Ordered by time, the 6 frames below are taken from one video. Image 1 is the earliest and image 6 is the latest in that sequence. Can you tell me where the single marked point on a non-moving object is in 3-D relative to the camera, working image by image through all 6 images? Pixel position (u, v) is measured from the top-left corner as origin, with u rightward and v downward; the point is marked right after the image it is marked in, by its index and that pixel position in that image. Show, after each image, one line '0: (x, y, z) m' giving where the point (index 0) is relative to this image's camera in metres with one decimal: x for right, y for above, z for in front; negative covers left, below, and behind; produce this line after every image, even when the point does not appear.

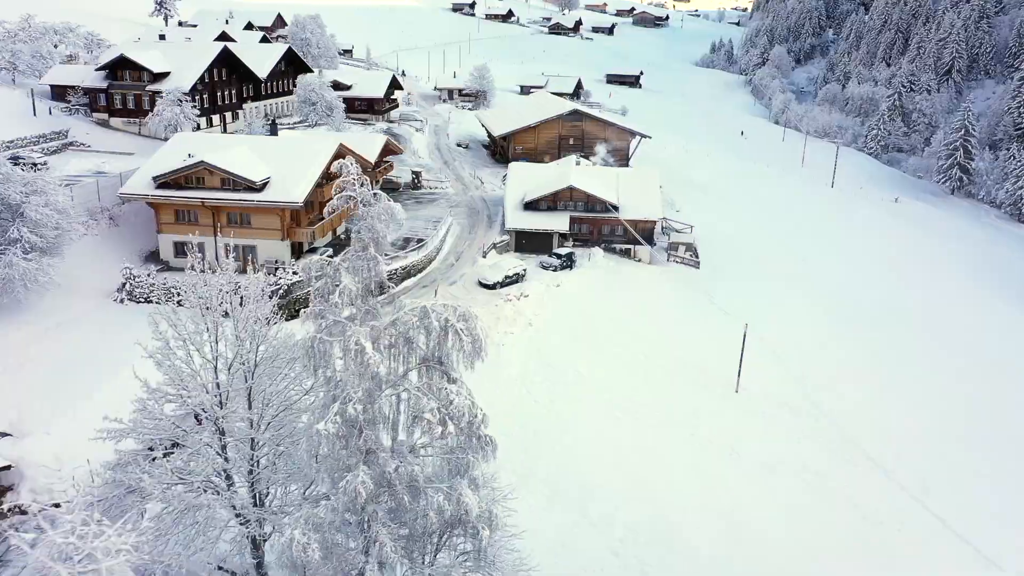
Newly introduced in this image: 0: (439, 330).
0: (-1.5, -0.9, +16.6) m
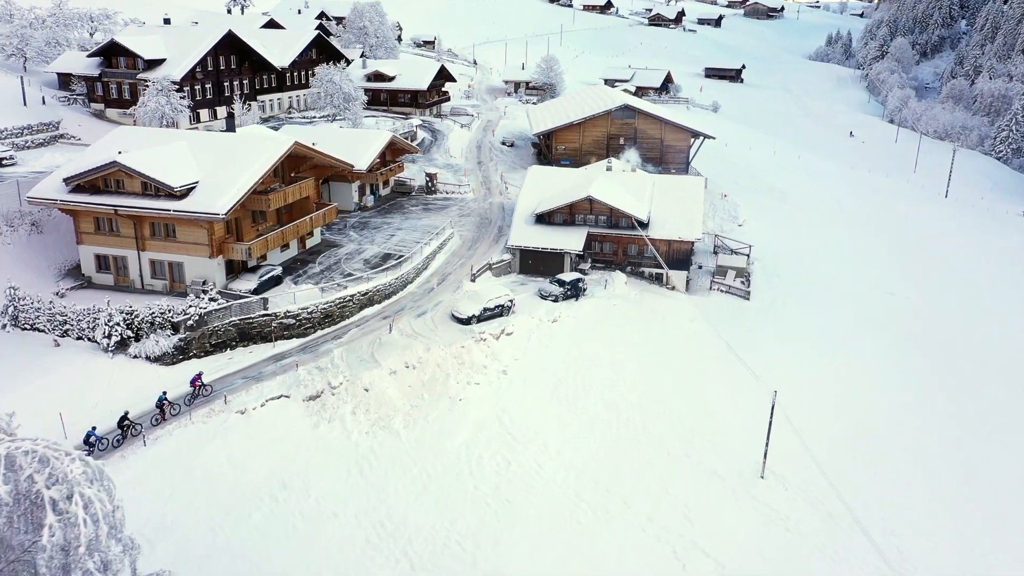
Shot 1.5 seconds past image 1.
0: (-5.5, -2.4, +9.3) m
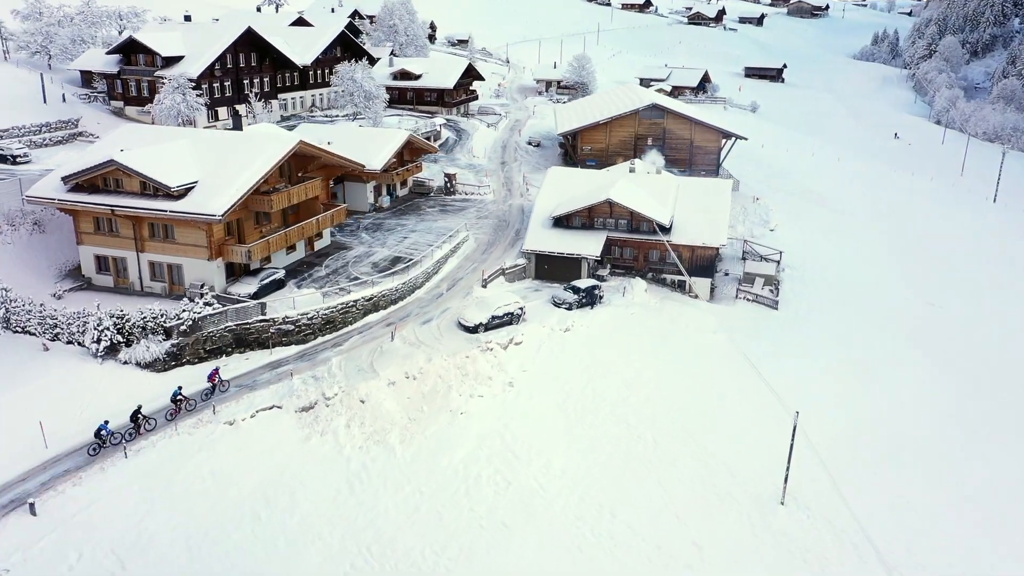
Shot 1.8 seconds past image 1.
0: (-6.2, -2.6, +8.0) m
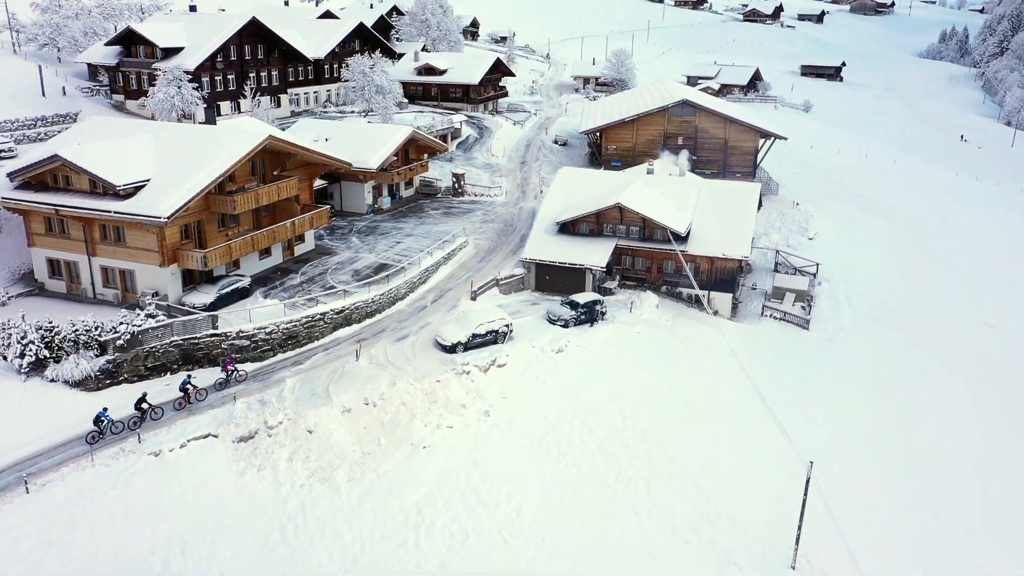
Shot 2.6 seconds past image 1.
0: (-8.4, -3.0, +4.9) m
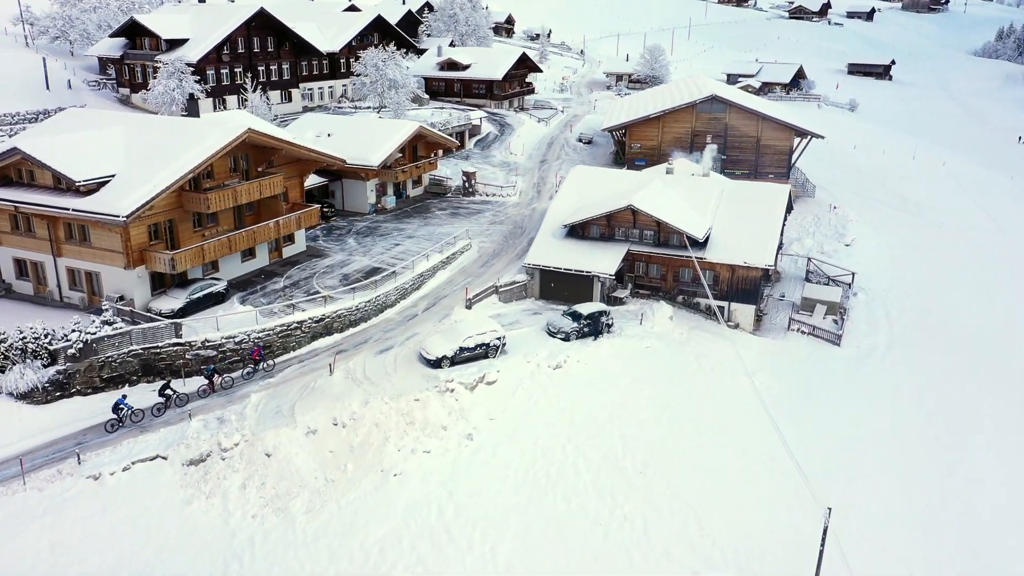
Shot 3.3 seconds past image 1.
0: (-9.9, -3.2, +2.7) m
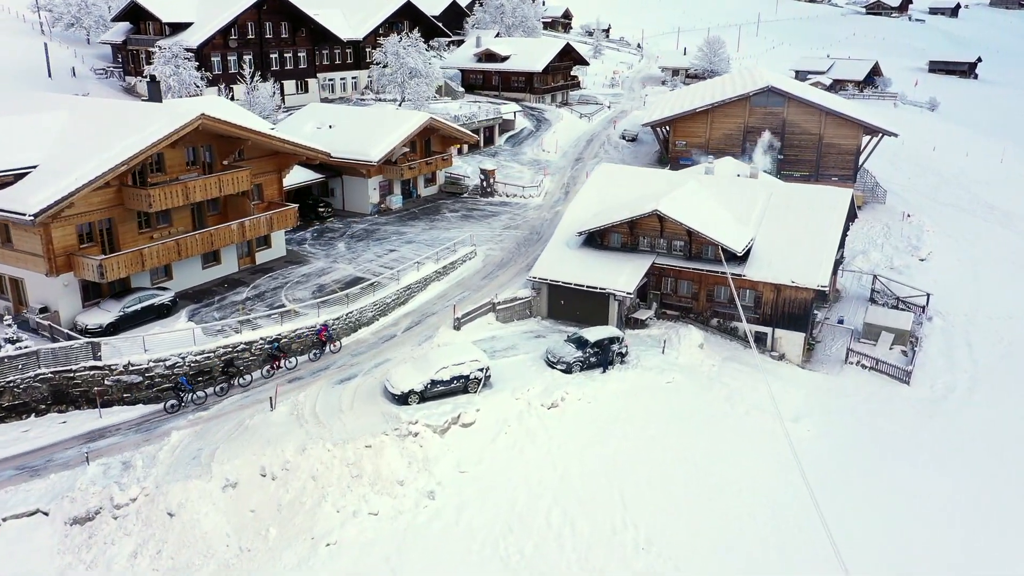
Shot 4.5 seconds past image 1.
0: (-12.1, -3.5, -1.1) m
